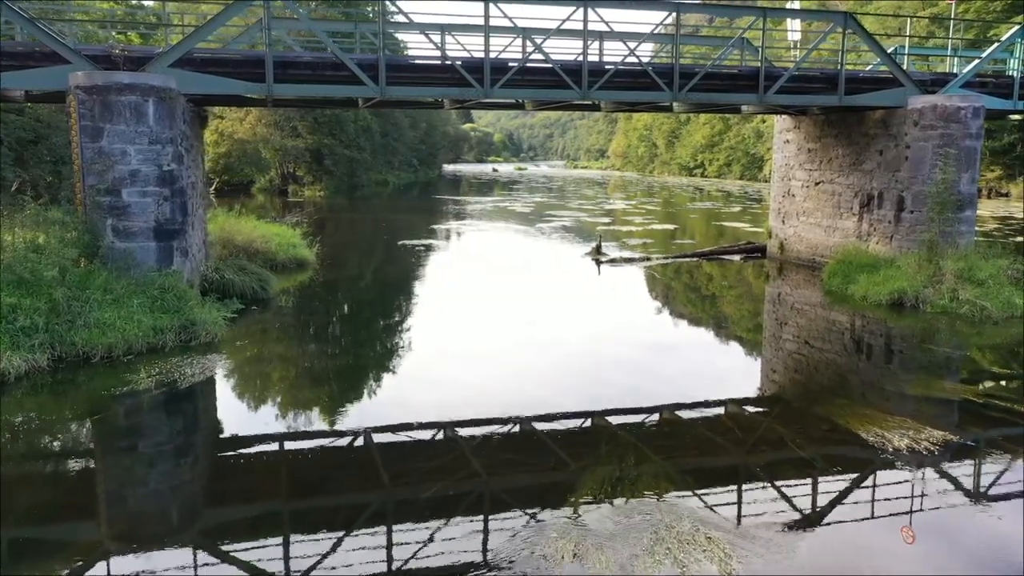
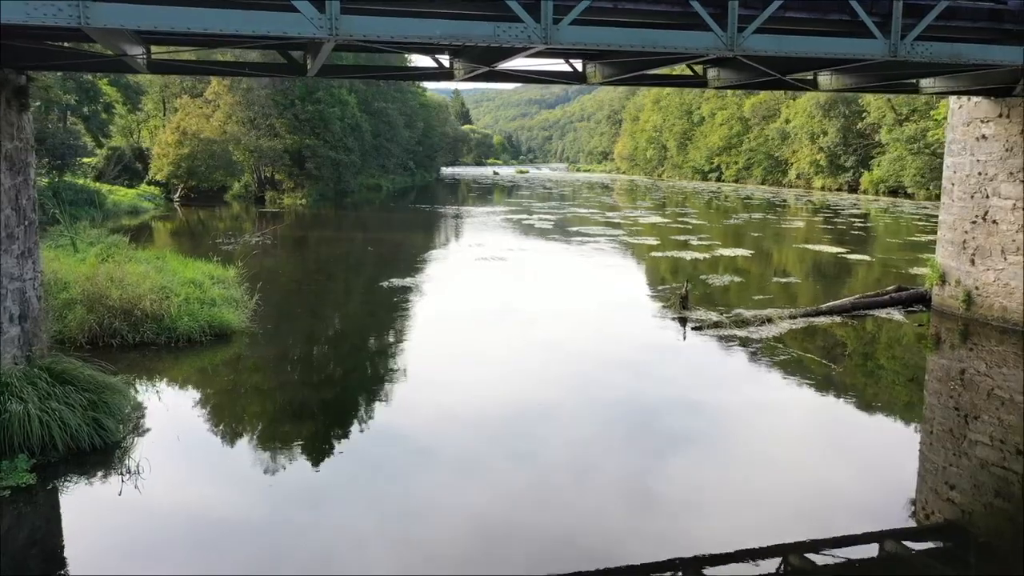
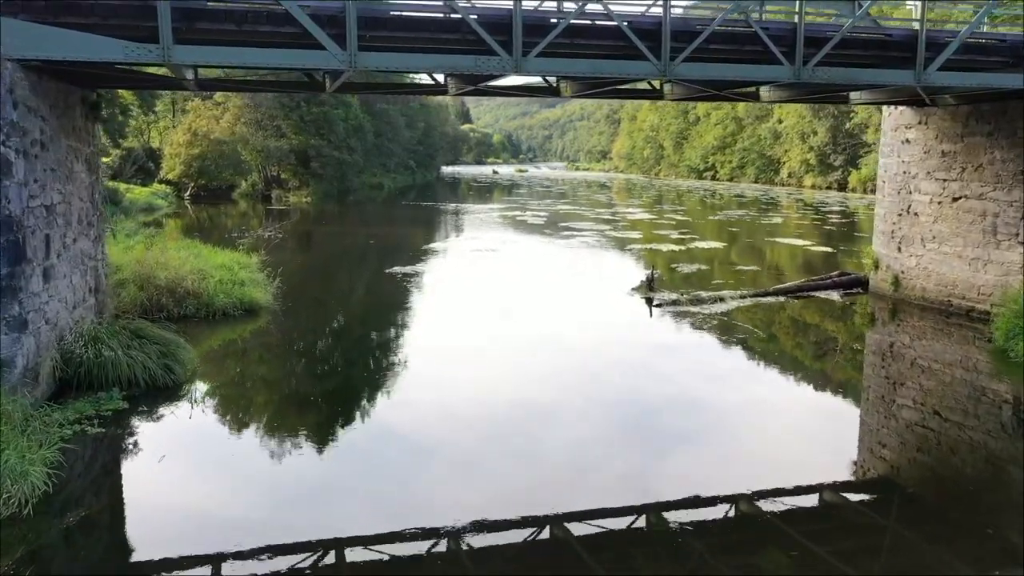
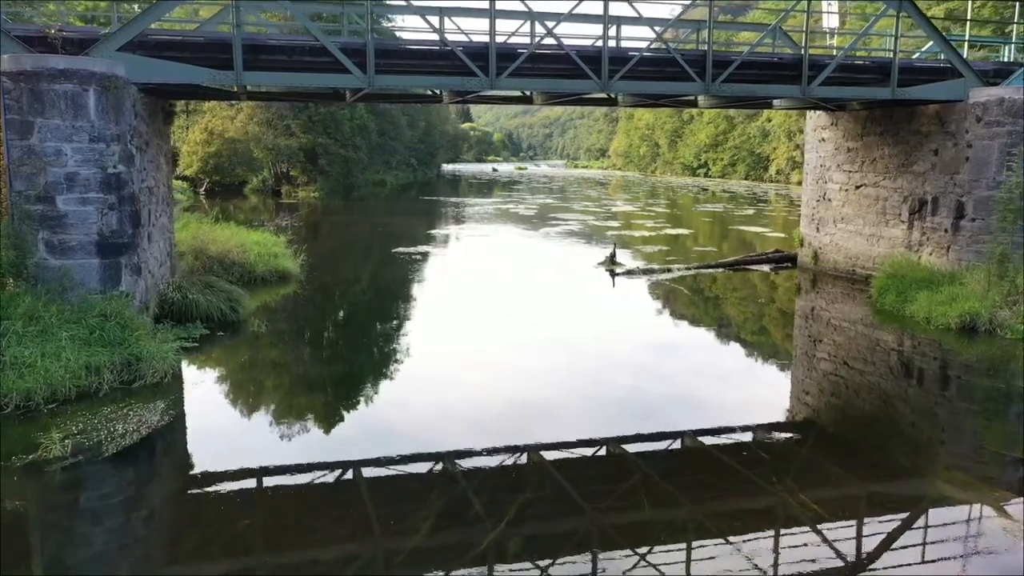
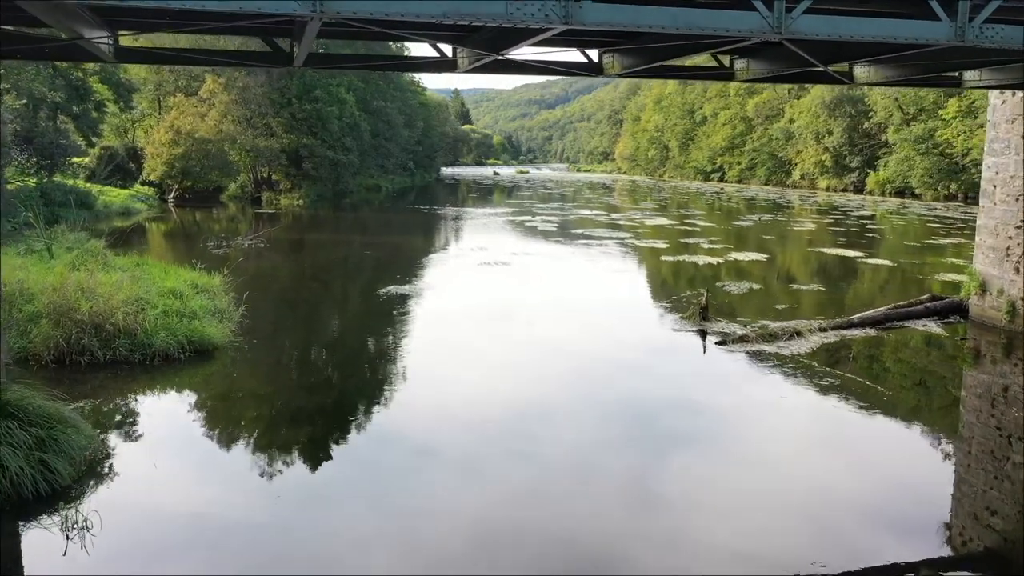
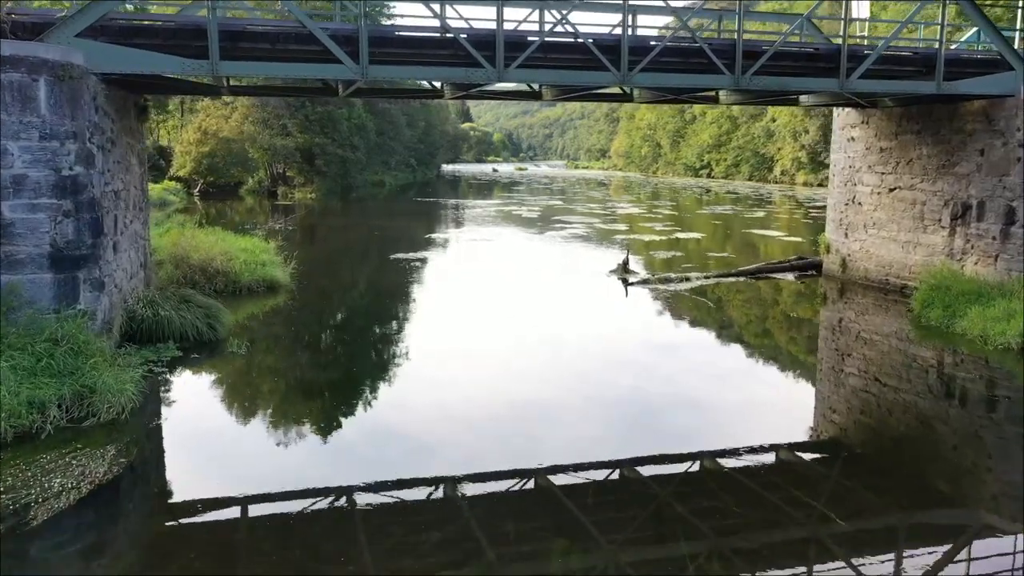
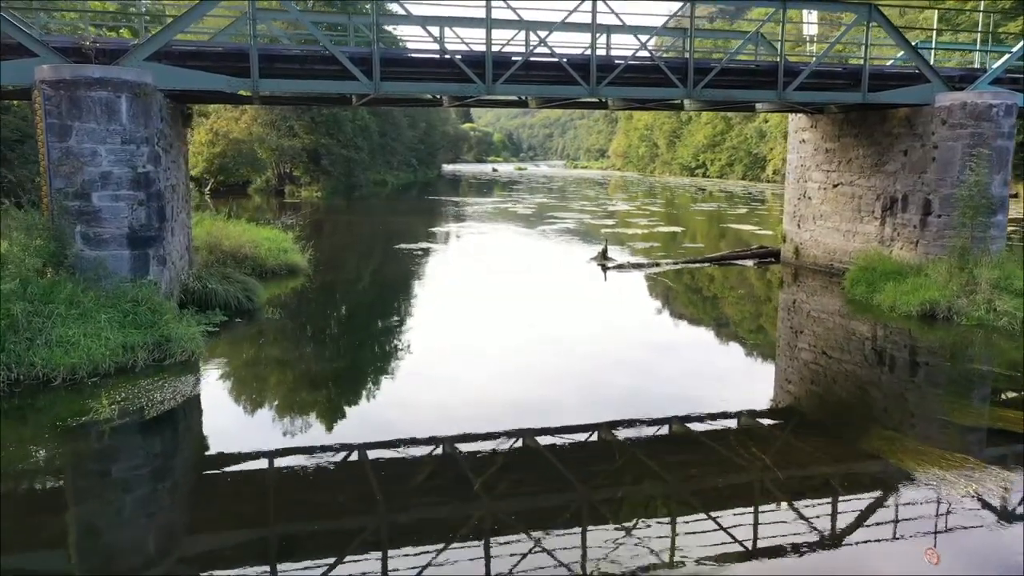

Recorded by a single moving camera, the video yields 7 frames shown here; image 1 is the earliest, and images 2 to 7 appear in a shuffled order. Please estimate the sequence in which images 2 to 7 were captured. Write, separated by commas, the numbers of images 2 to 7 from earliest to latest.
7, 4, 6, 3, 2, 5
